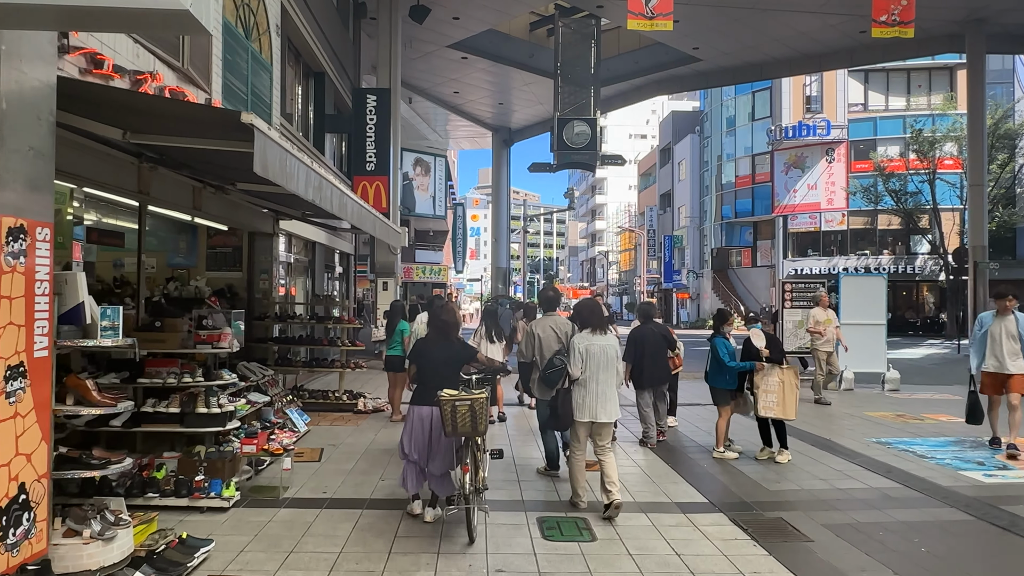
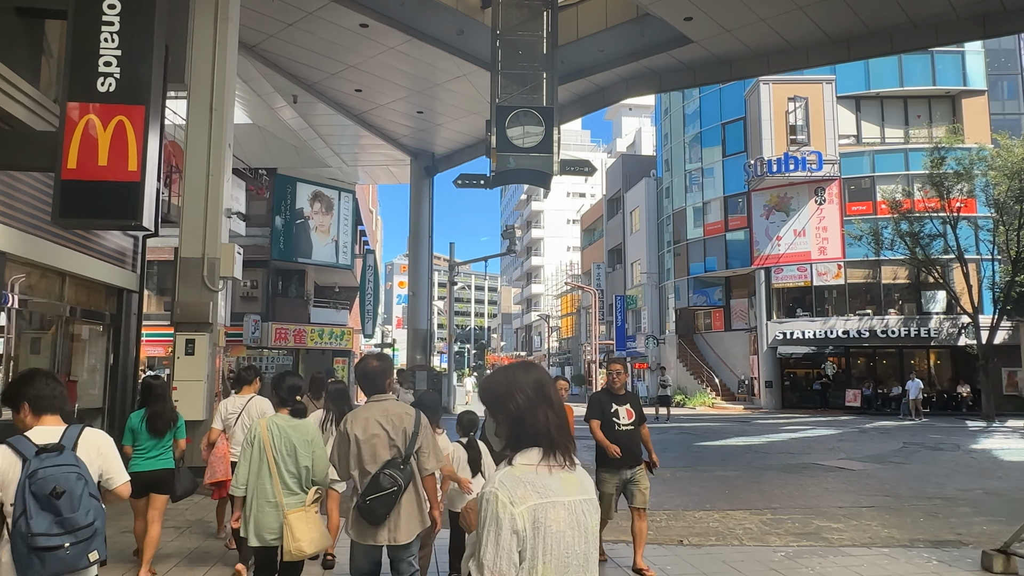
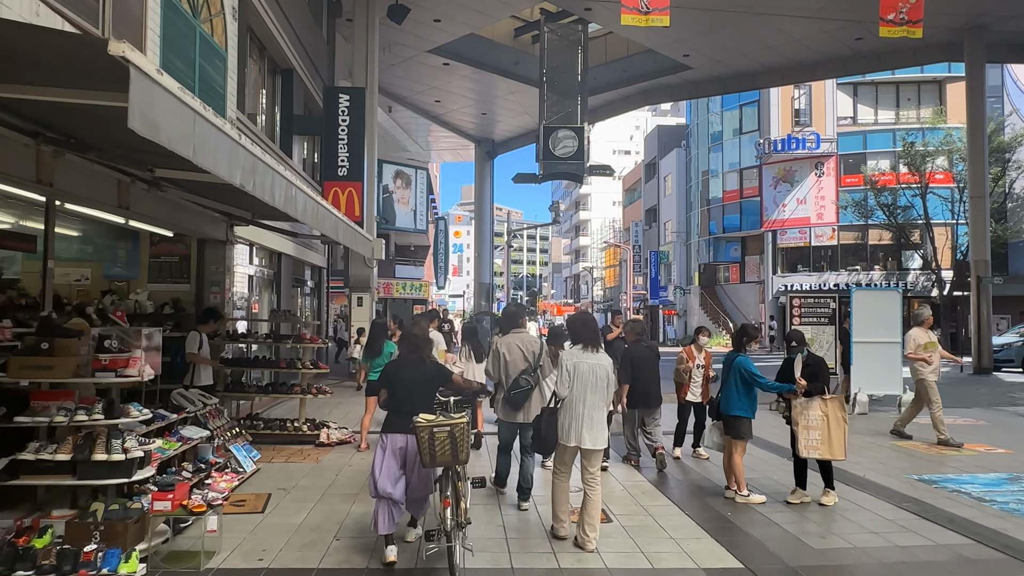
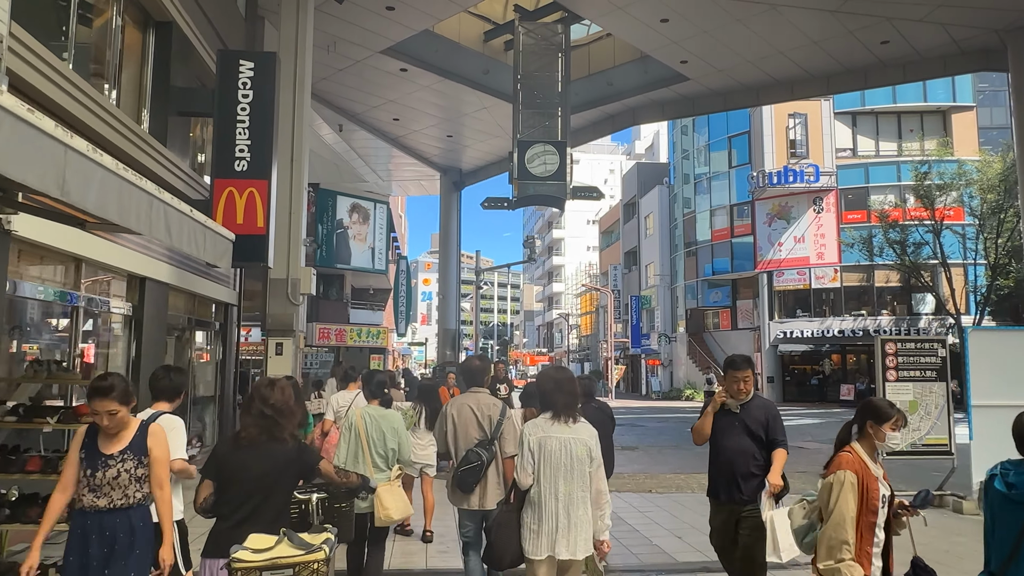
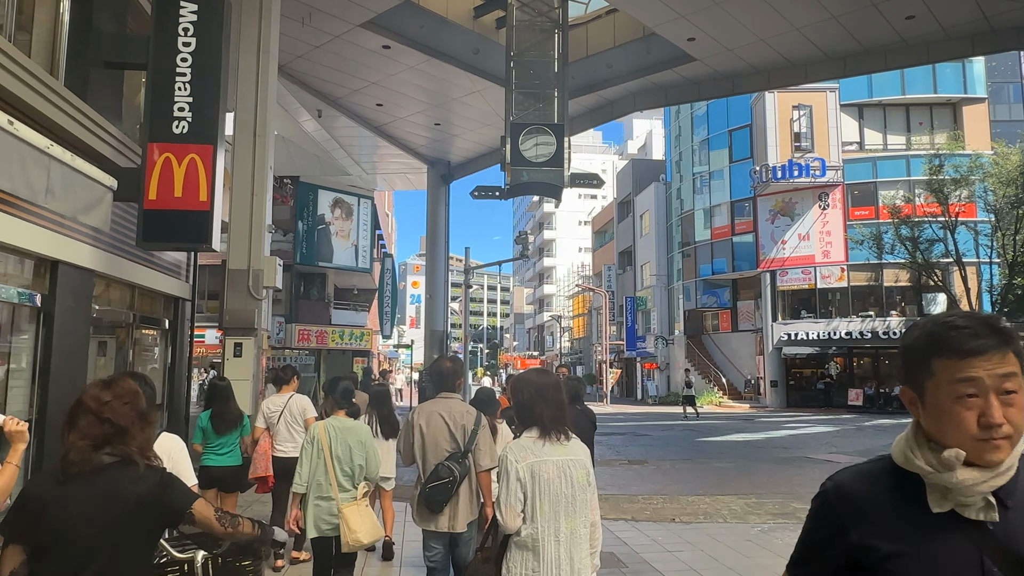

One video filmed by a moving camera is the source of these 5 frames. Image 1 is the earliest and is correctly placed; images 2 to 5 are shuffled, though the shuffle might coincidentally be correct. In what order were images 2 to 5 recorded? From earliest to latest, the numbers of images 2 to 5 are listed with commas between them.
3, 4, 5, 2
